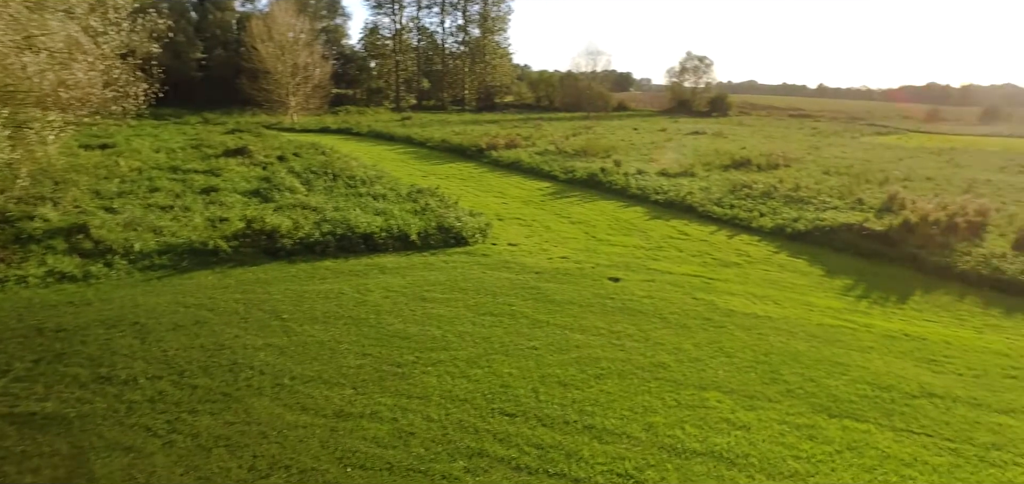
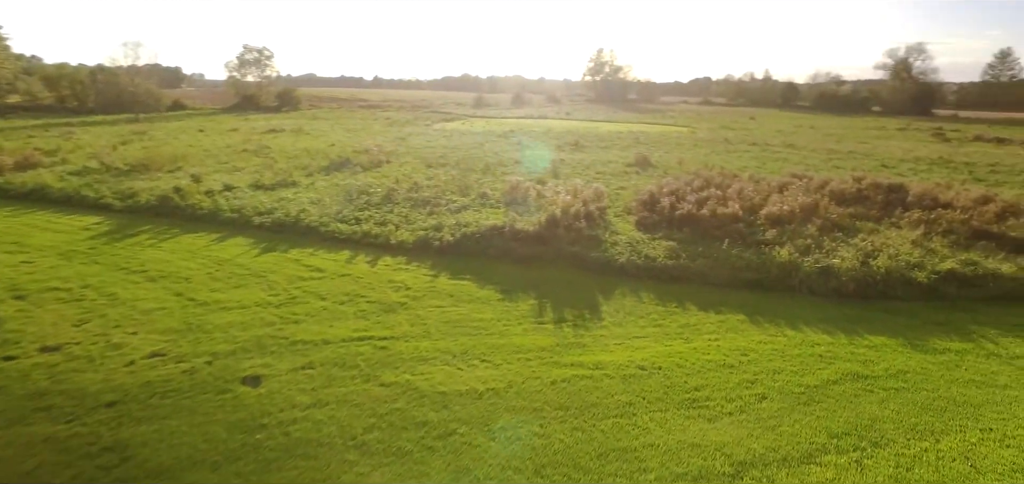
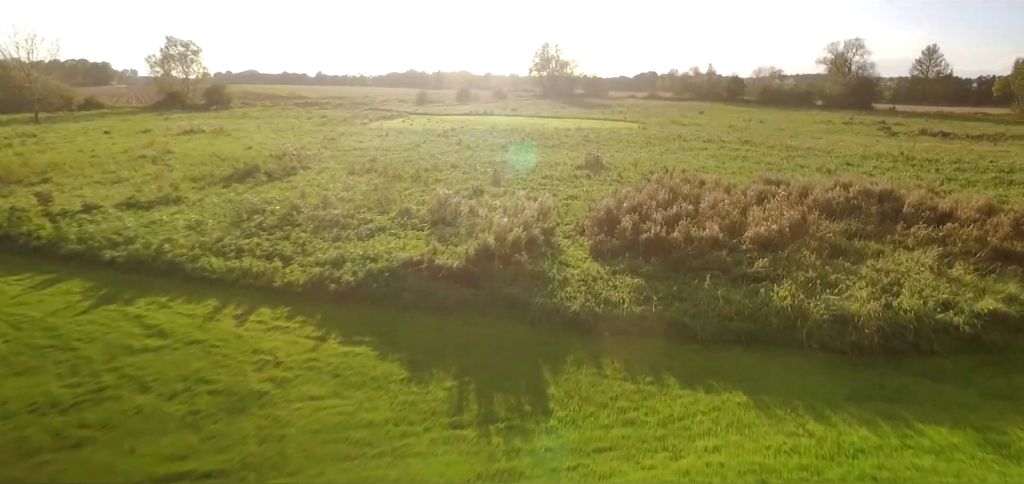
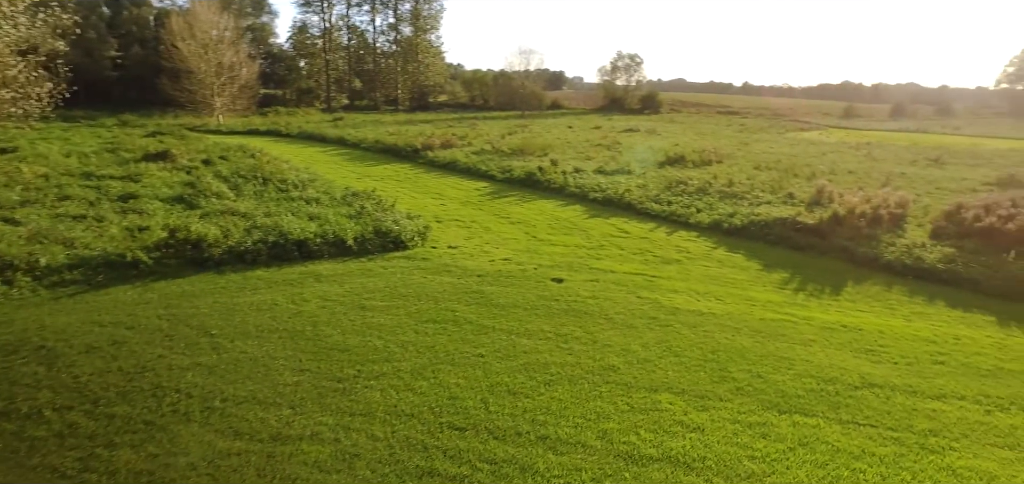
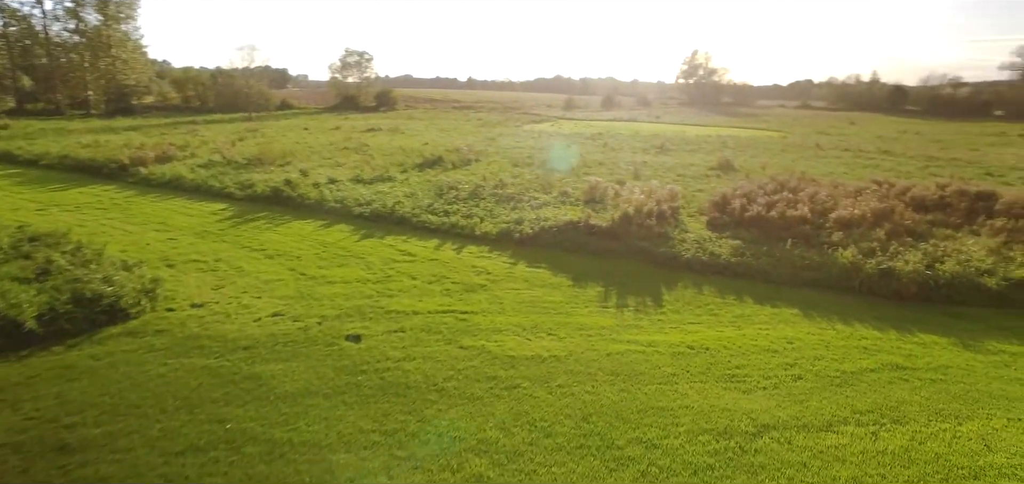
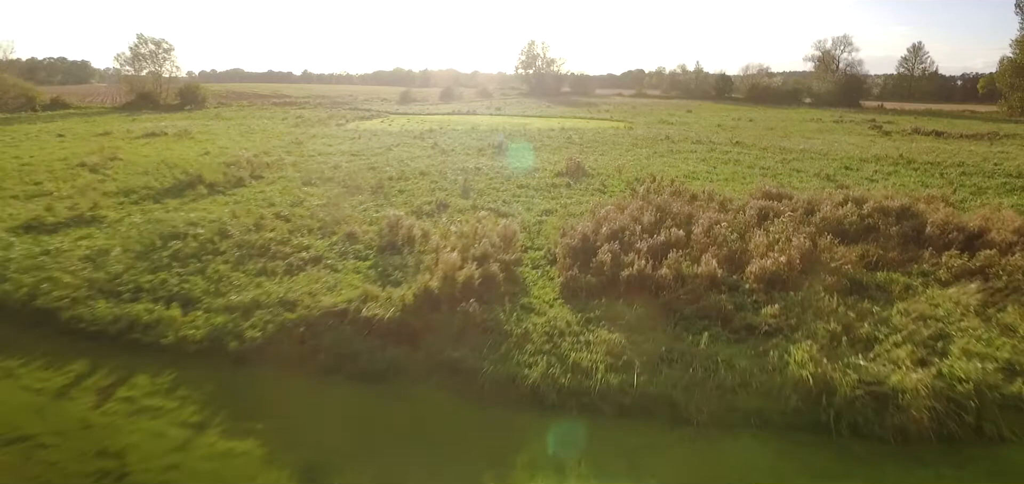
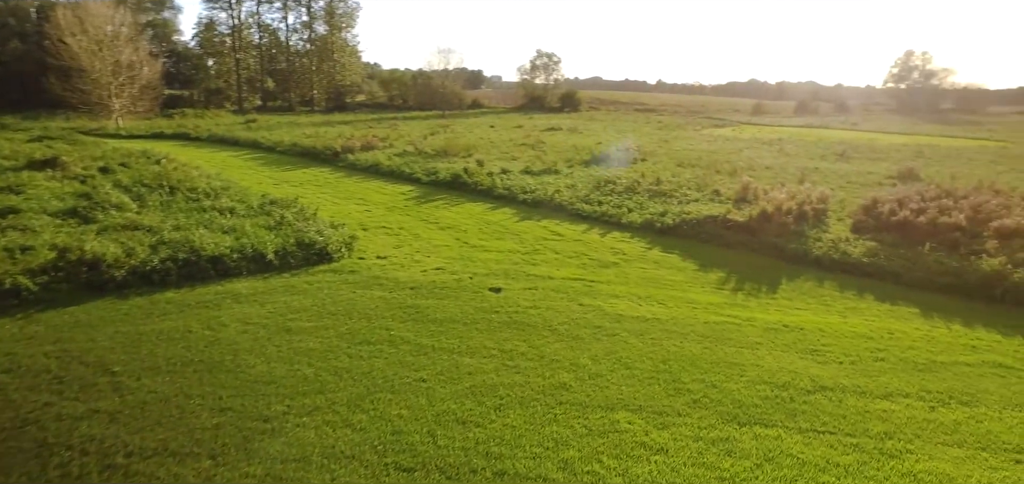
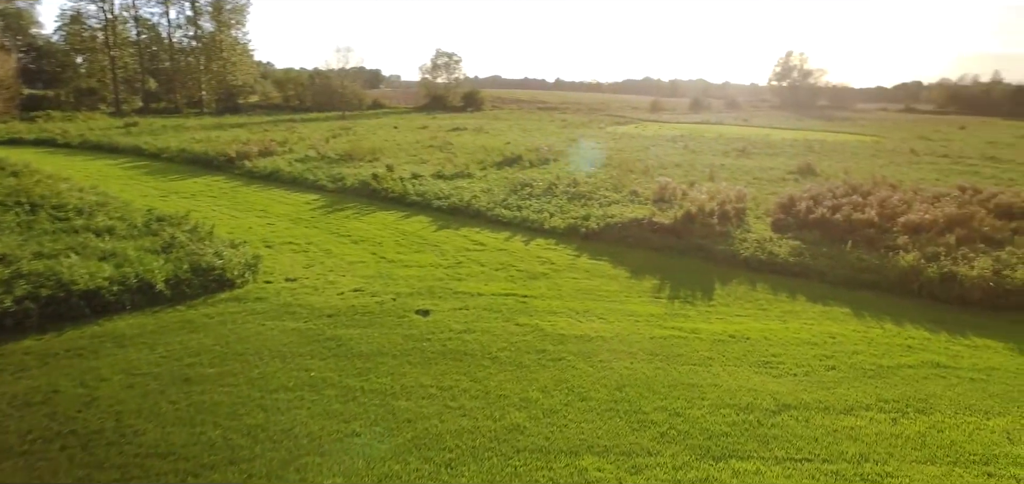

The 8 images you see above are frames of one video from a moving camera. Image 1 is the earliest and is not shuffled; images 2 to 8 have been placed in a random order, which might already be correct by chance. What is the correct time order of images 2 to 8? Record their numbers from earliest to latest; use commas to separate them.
4, 7, 8, 5, 2, 3, 6
